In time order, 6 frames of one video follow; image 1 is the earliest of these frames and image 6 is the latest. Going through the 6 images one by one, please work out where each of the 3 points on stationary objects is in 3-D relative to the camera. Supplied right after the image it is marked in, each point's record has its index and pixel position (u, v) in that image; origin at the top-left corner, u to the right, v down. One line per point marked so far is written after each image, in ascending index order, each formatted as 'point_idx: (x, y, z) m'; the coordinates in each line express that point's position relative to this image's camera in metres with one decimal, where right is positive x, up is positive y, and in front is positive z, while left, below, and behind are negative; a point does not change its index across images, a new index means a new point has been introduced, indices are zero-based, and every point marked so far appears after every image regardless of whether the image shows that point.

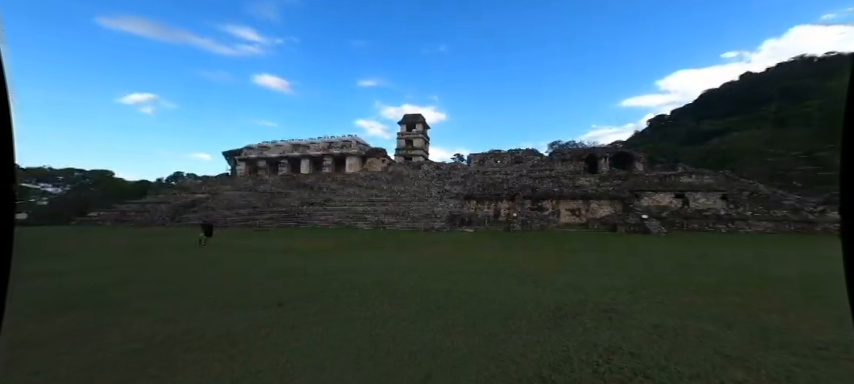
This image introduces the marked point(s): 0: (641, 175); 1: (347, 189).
0: (+8.9, +0.8, +14.3) m
1: (-3.5, +0.2, +14.6) m
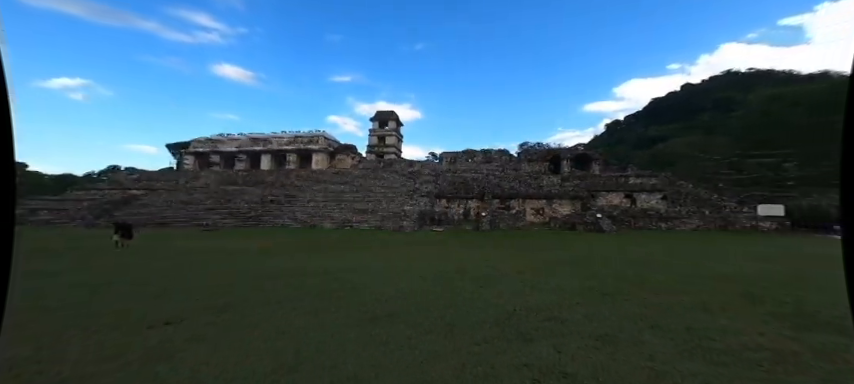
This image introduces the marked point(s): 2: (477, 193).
0: (+7.5, +0.8, +15.1) m
1: (-4.9, +0.3, +14.3) m
2: (+1.7, 0.0, +12.9) m
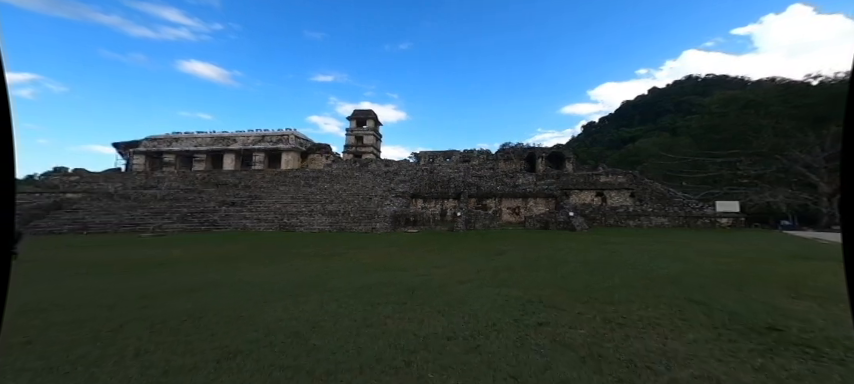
0: (+6.4, +0.8, +15.4) m
1: (-5.9, +0.2, +13.8) m
2: (+0.8, 0.0, +12.8) m
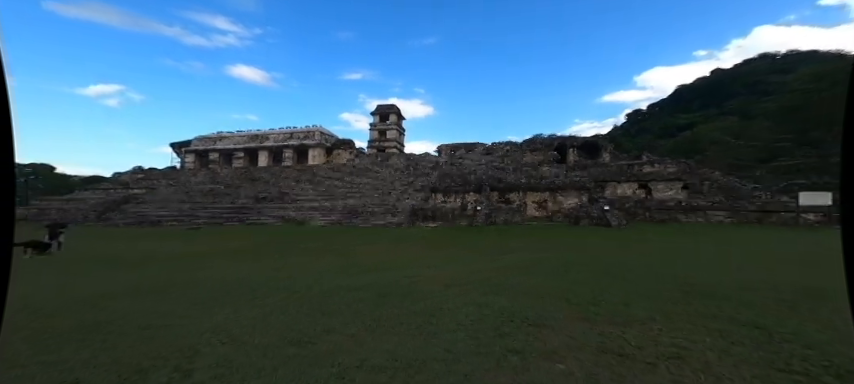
0: (+7.5, +1.1, +14.3) m
1: (-4.8, +0.4, +14.1) m
2: (+1.7, +0.2, +12.4) m
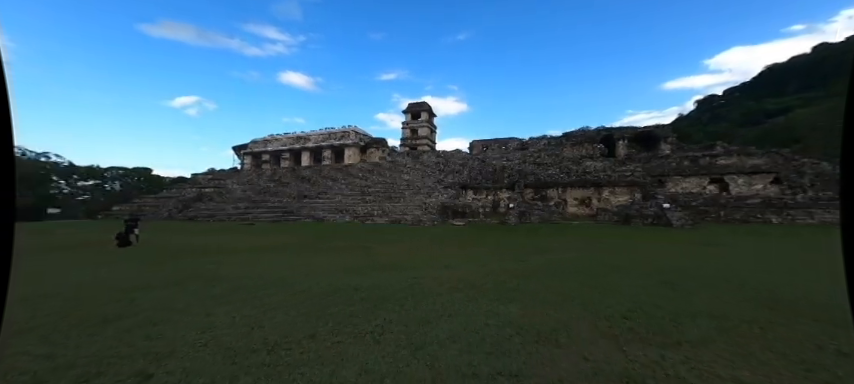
0: (+9.0, +1.3, +12.6) m
1: (-3.3, +0.5, +14.4) m
2: (+2.9, +0.3, +11.7) m
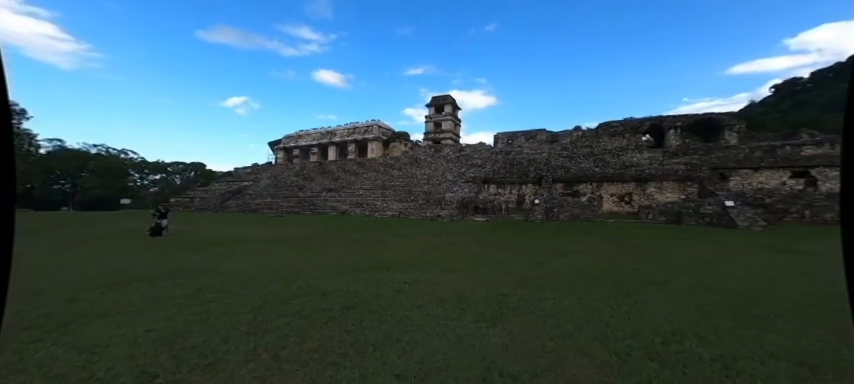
0: (+9.8, +1.4, +10.9) m
1: (-2.1, +0.7, +14.2) m
2: (+3.7, +0.5, +10.7) m
